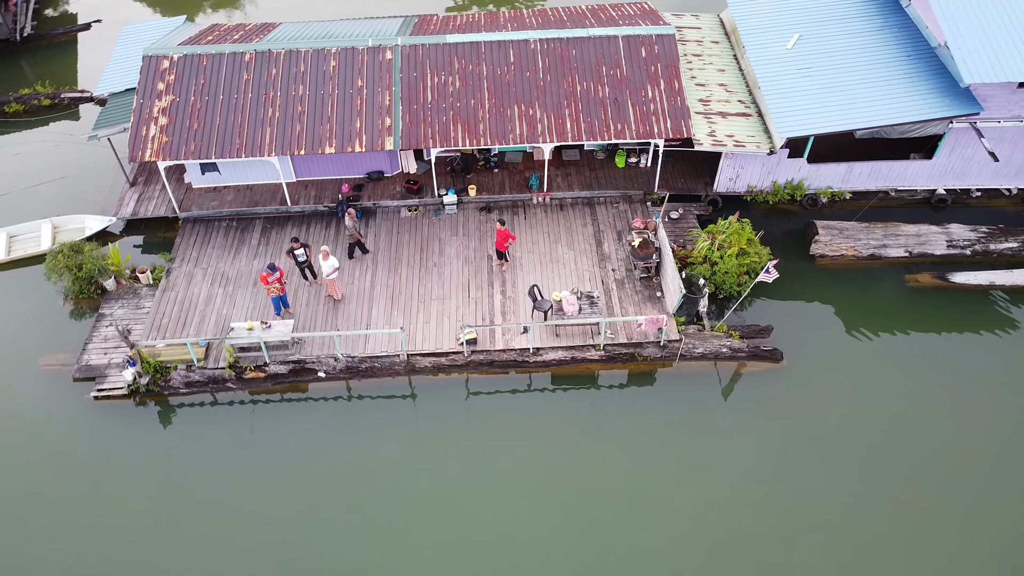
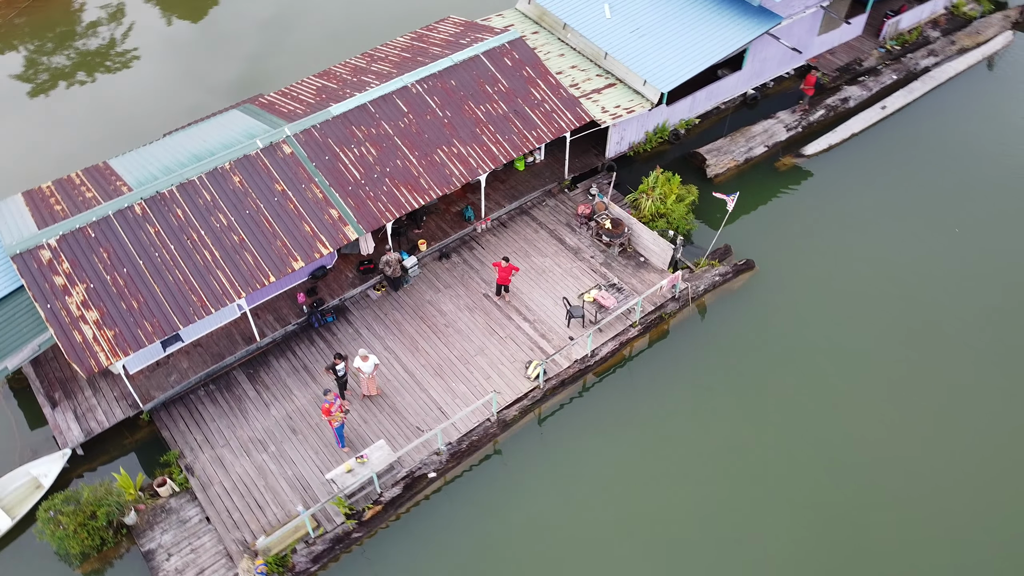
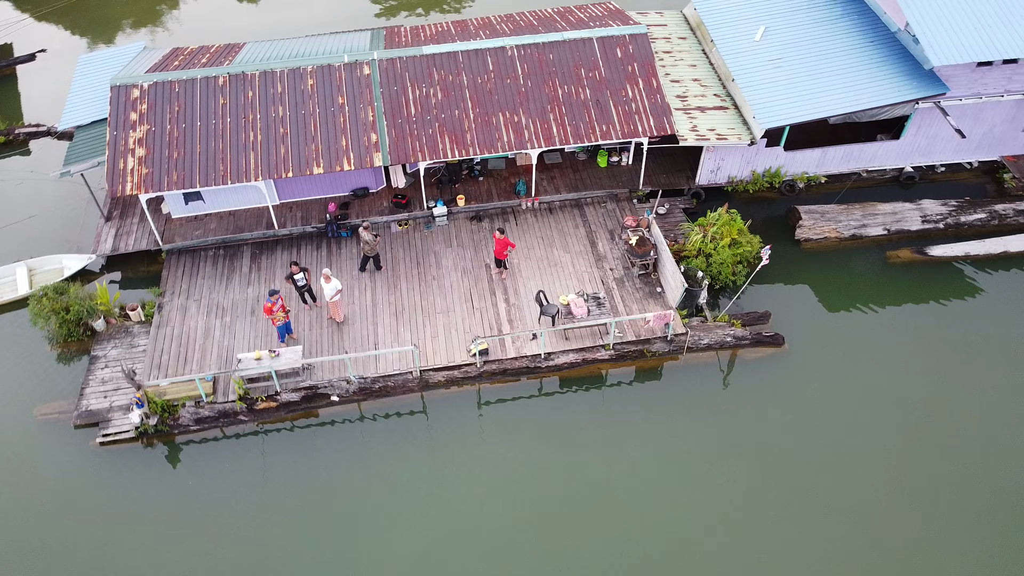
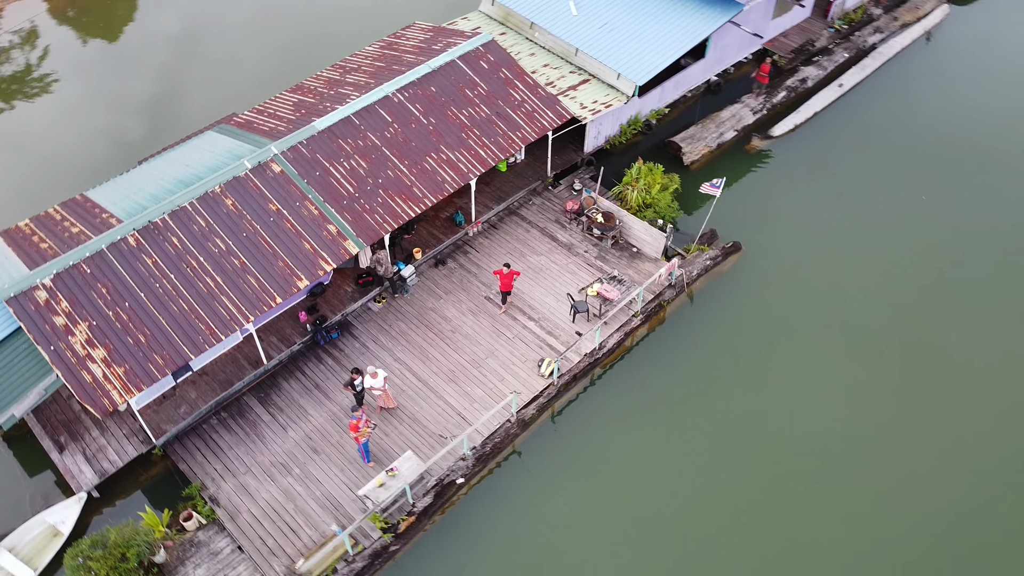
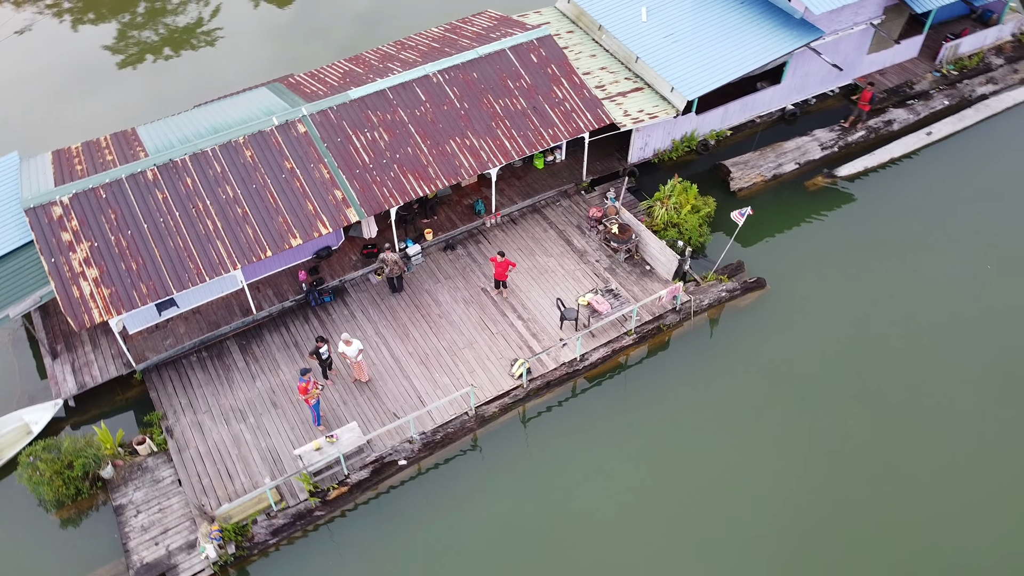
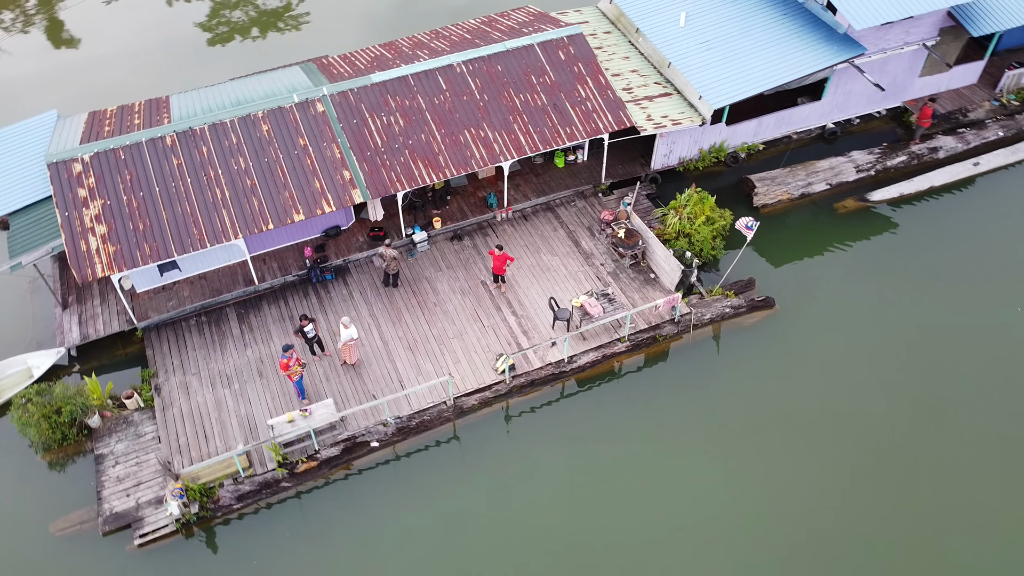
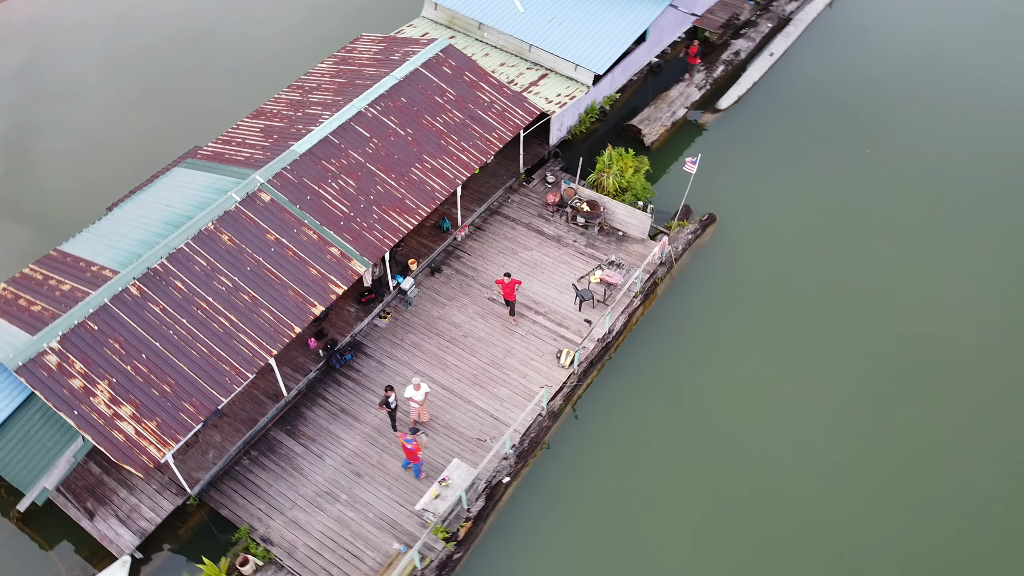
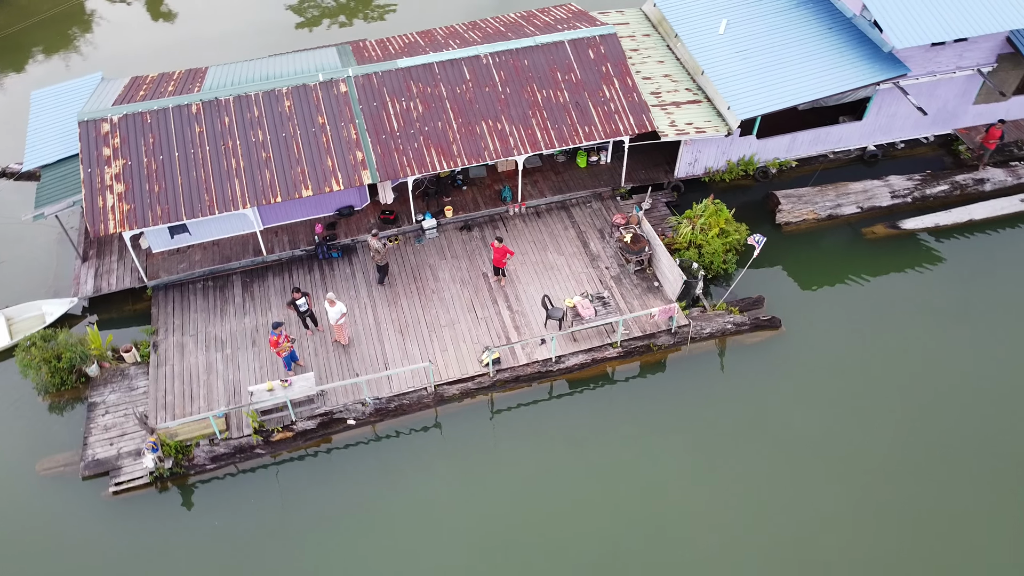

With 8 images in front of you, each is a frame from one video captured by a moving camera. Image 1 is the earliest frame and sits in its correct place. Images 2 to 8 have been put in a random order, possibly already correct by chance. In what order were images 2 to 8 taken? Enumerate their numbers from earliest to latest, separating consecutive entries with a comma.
3, 8, 6, 5, 2, 4, 7
